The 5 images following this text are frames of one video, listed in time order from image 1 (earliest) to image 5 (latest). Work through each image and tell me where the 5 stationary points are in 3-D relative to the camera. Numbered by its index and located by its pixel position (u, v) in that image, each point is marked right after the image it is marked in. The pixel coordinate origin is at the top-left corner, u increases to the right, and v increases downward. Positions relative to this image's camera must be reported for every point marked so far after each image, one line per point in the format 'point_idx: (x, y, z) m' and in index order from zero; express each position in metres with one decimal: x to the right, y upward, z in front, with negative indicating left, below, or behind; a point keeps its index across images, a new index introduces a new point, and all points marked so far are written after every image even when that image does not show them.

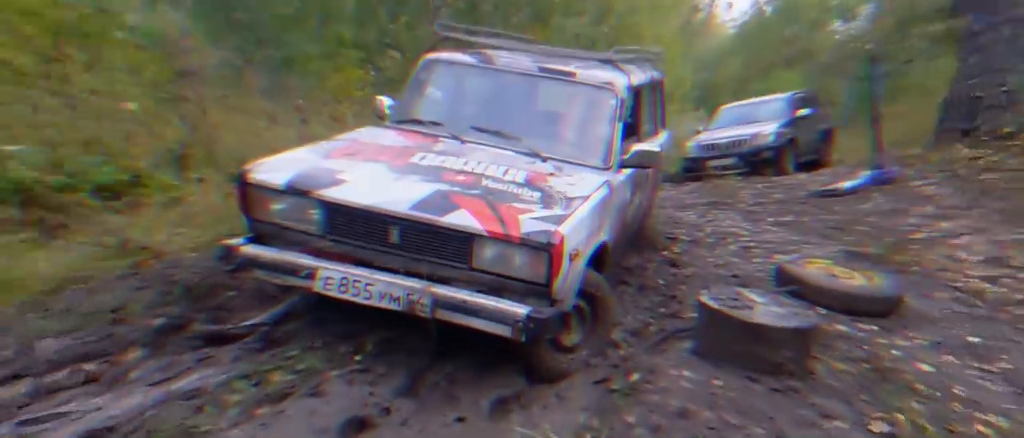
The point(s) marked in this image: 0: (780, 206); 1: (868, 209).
0: (+3.2, +0.2, +8.6) m
1: (+3.9, 0.0, +7.9) m
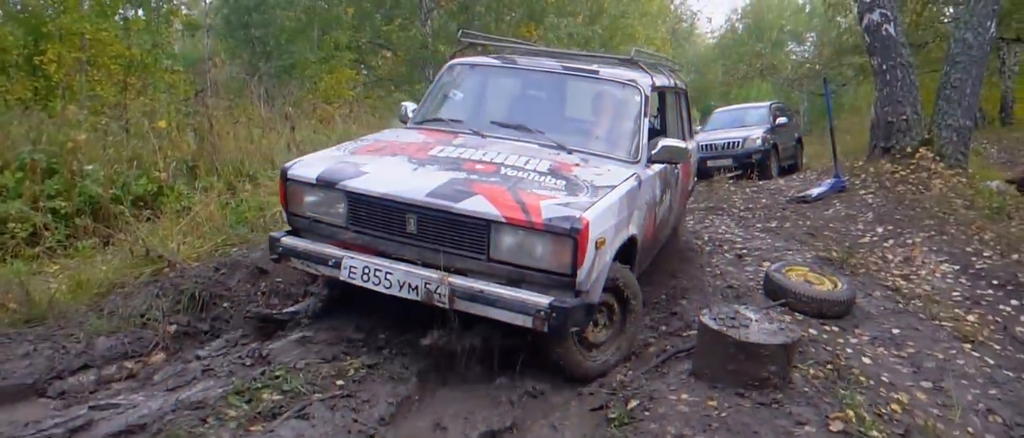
0: (+3.1, +0.1, +8.7) m
1: (+3.8, 0.0, +7.9) m
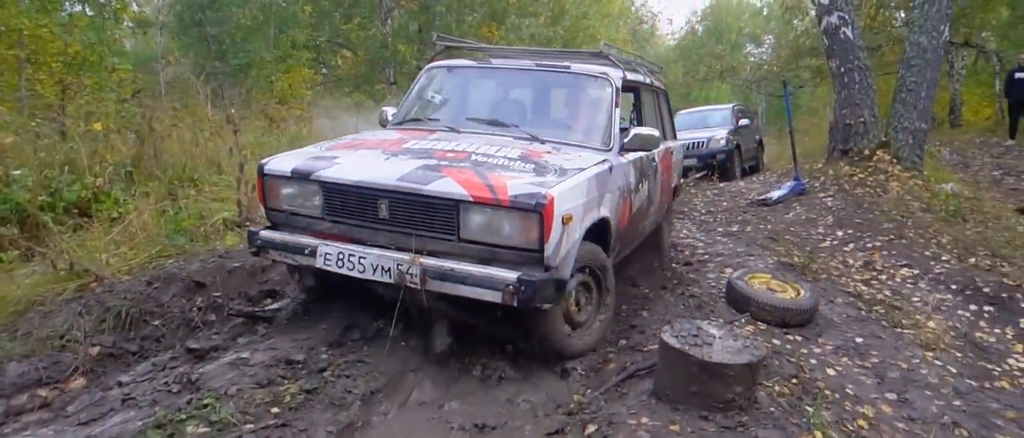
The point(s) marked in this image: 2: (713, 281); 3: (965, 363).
0: (+2.6, +0.1, +8.6) m
1: (+3.4, 0.0, +7.9) m
2: (+1.6, -0.5, +5.7) m
3: (+3.1, -1.0, +4.8) m
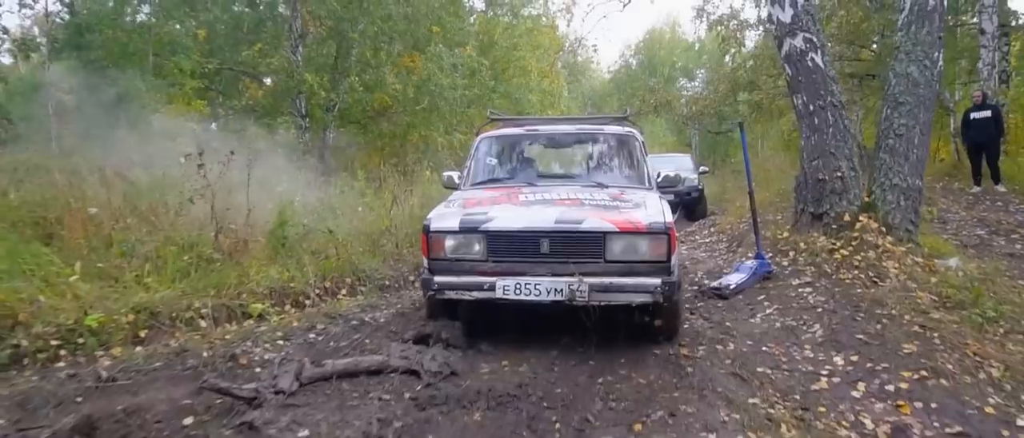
0: (+1.3, -0.8, +5.9) m
1: (+2.1, -0.9, +5.3) m
2: (+0.5, -1.3, +2.9) m
3: (+2.1, -1.7, +2.1) m
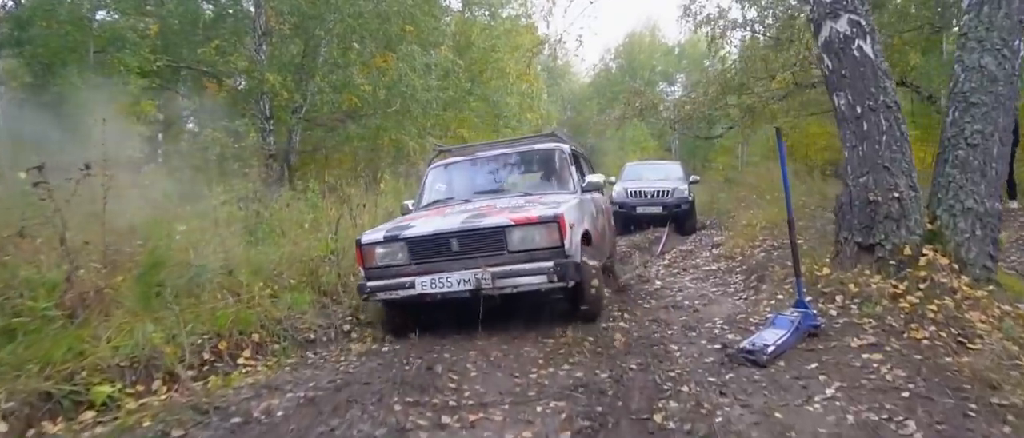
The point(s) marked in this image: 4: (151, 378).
0: (+1.1, -1.1, +4.2) m
1: (+1.9, -1.2, +3.6) m
2: (+0.4, -1.5, +1.1) m
3: (+2.0, -1.9, +0.4) m
4: (-2.3, -1.0, +4.4) m
